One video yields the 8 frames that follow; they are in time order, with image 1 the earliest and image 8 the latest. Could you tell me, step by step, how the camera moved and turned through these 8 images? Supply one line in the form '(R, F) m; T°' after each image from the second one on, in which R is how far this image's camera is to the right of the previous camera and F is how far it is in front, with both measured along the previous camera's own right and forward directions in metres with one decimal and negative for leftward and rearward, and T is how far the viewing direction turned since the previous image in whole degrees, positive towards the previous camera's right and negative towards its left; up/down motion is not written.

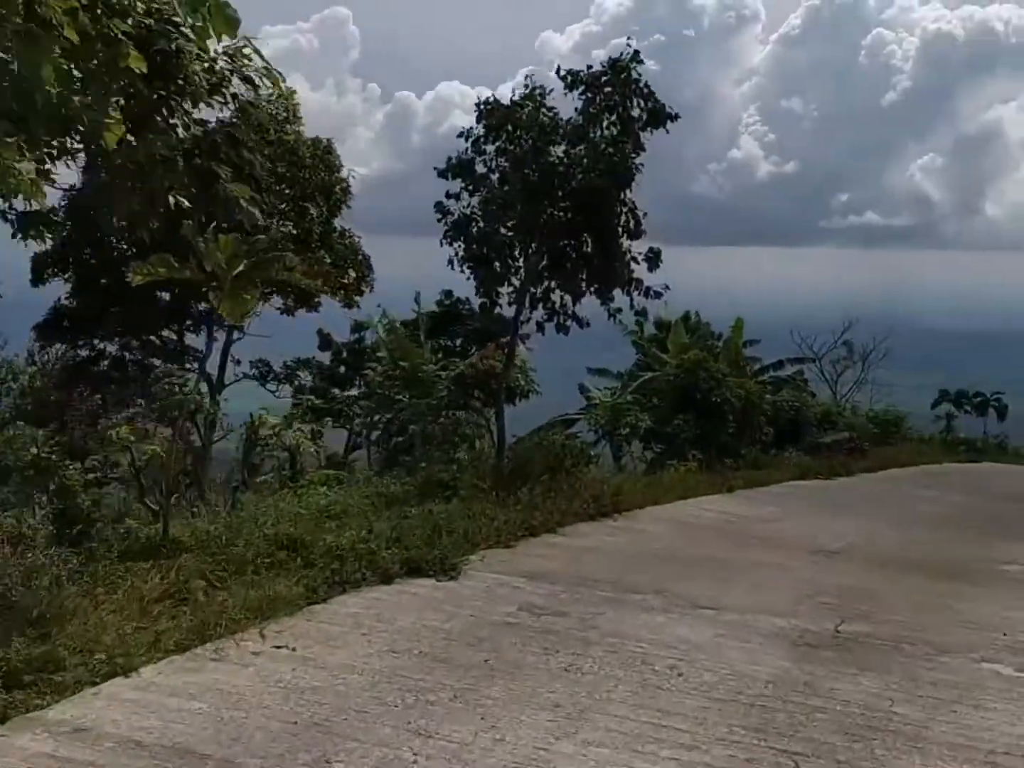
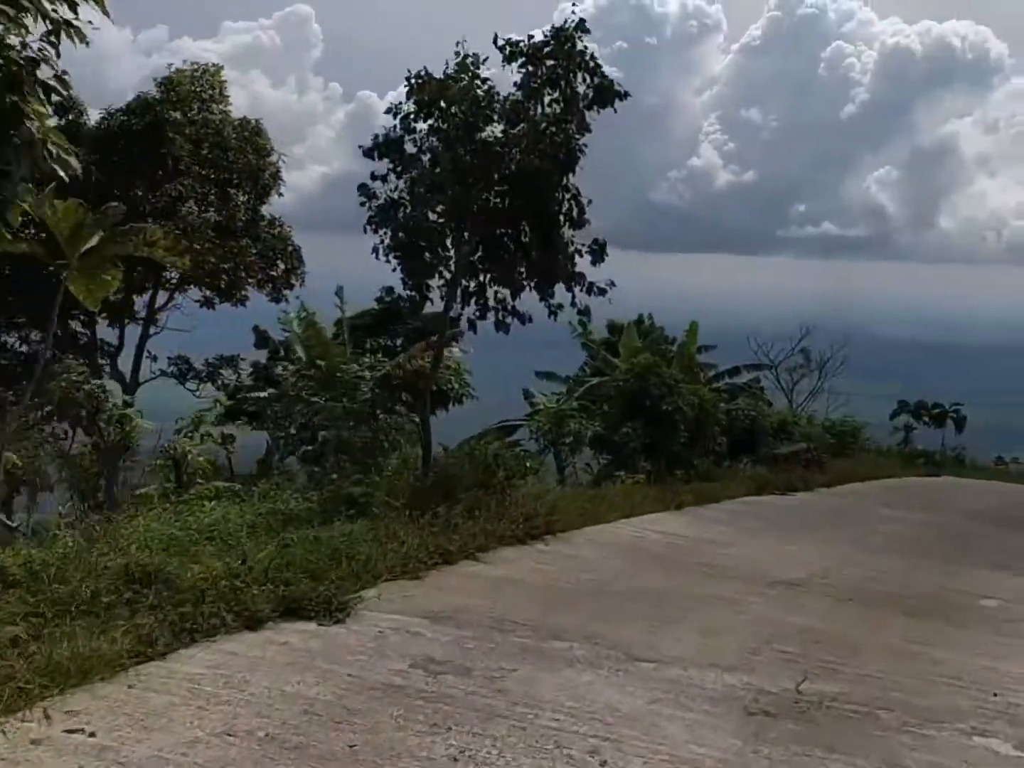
(+0.2, +0.8) m; +2°
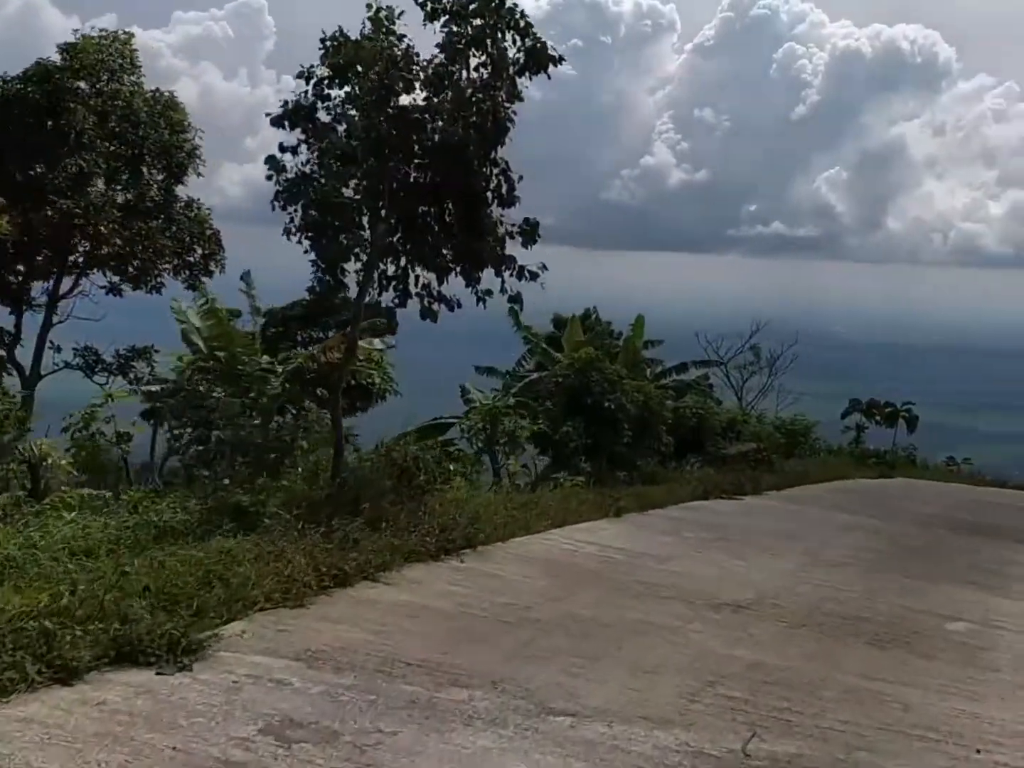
(+0.2, +0.7) m; +2°
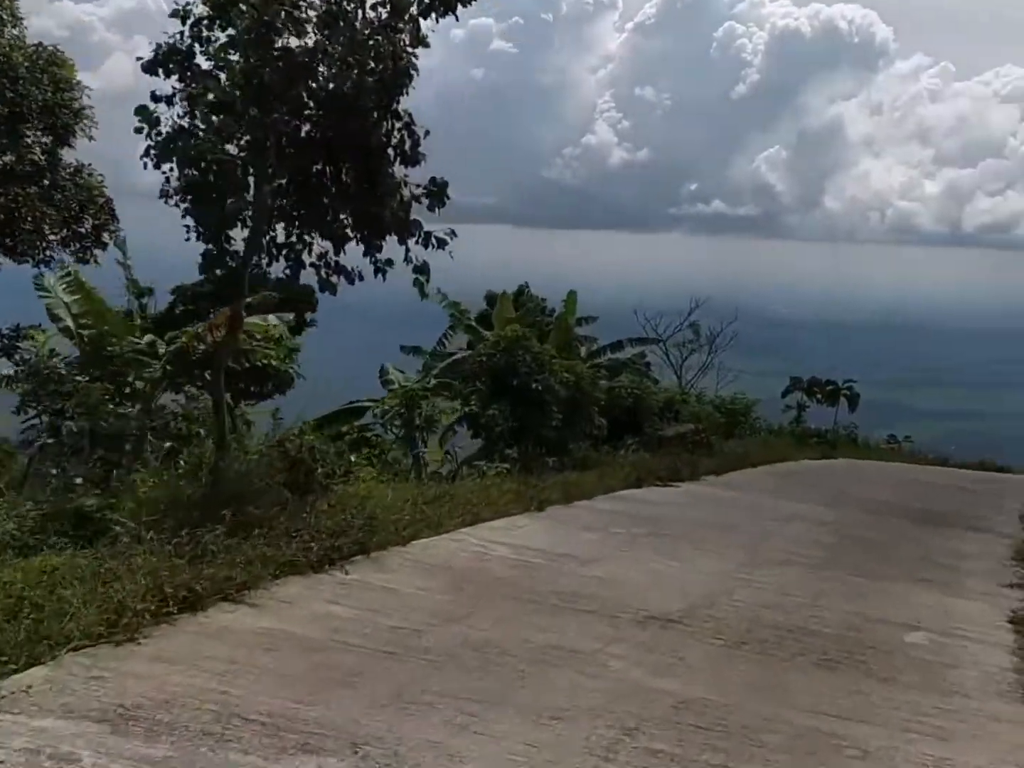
(+0.2, +0.7) m; +3°
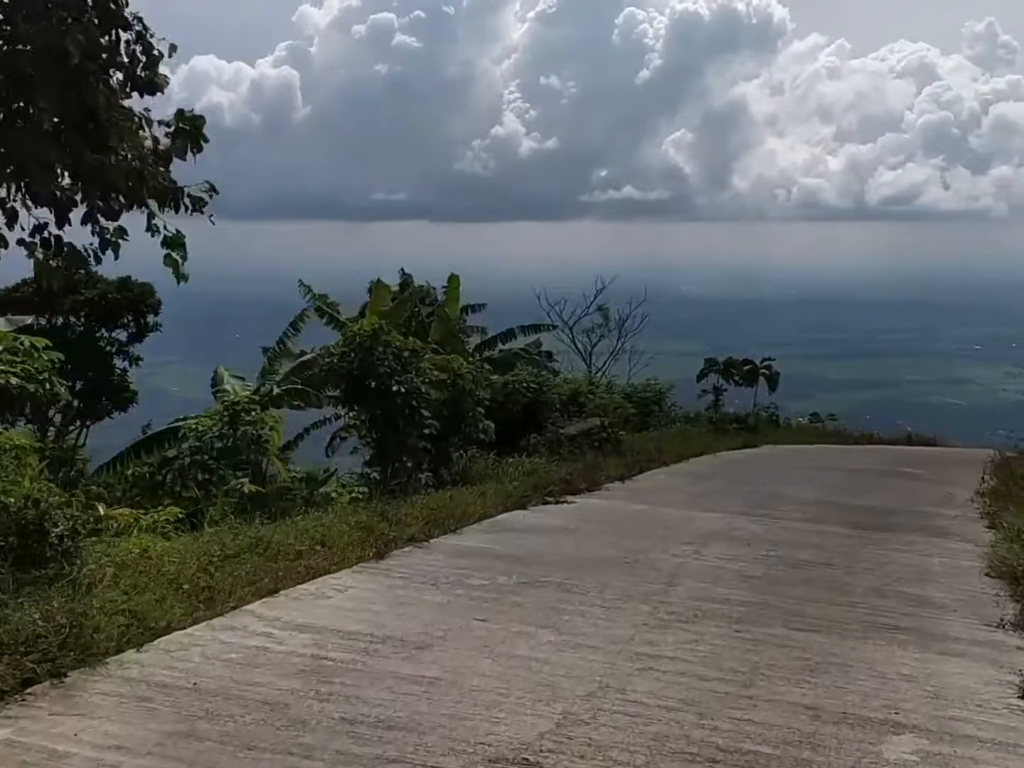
(+0.4, +1.6) m; +4°
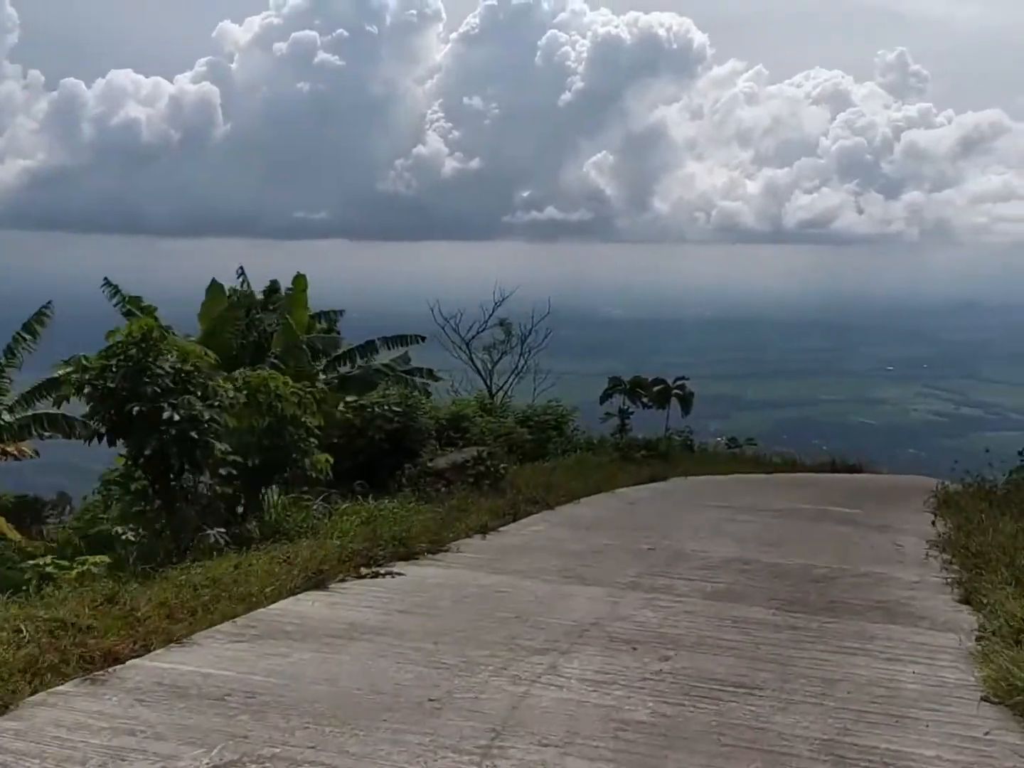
(+0.5, +2.0) m; +4°
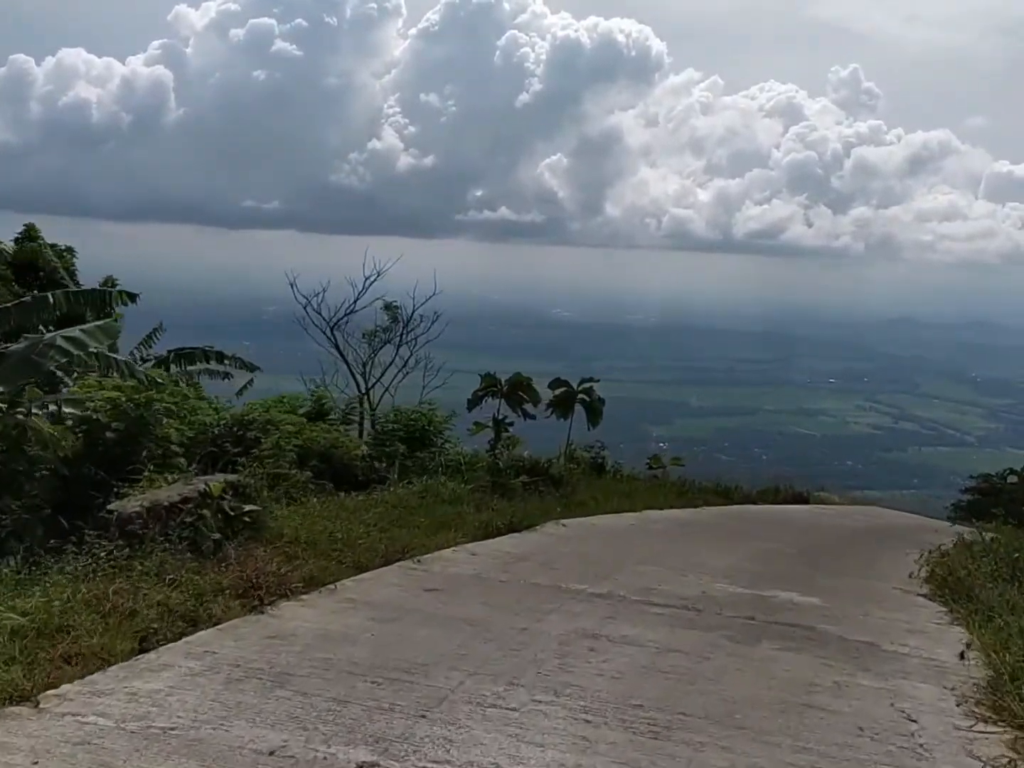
(+0.9, +3.8) m; +3°
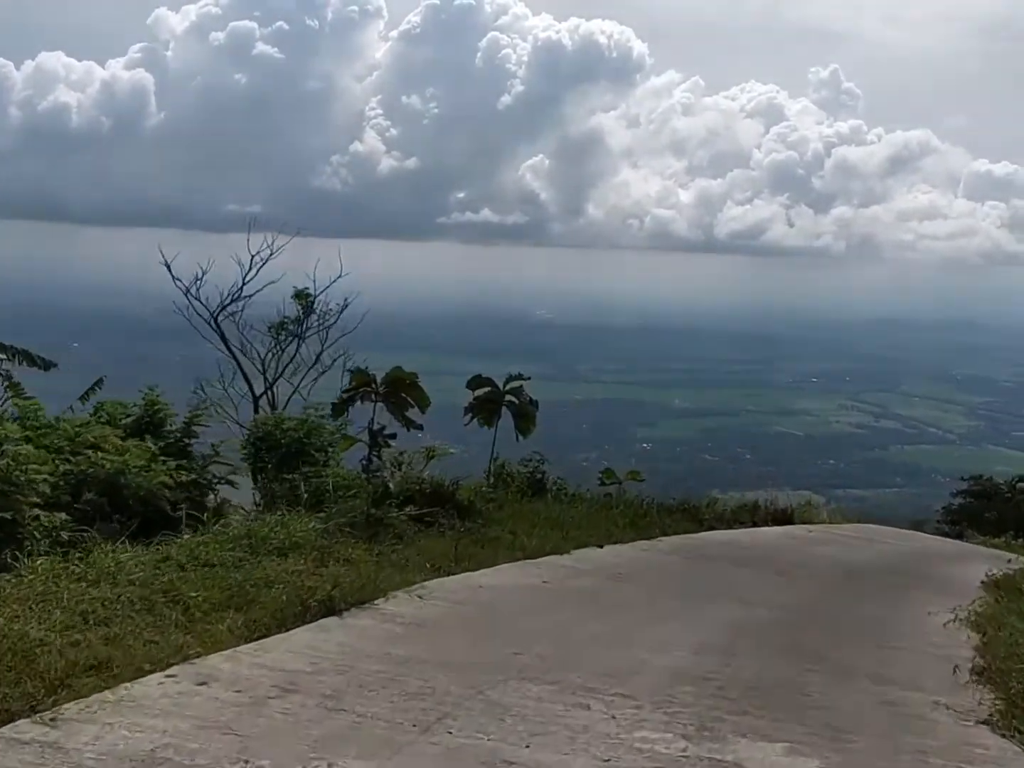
(+0.6, +2.8) m; +1°
